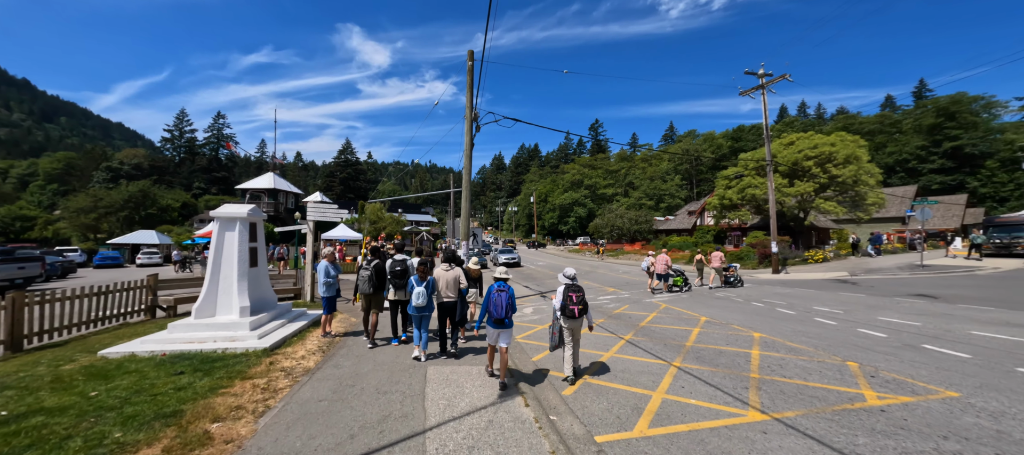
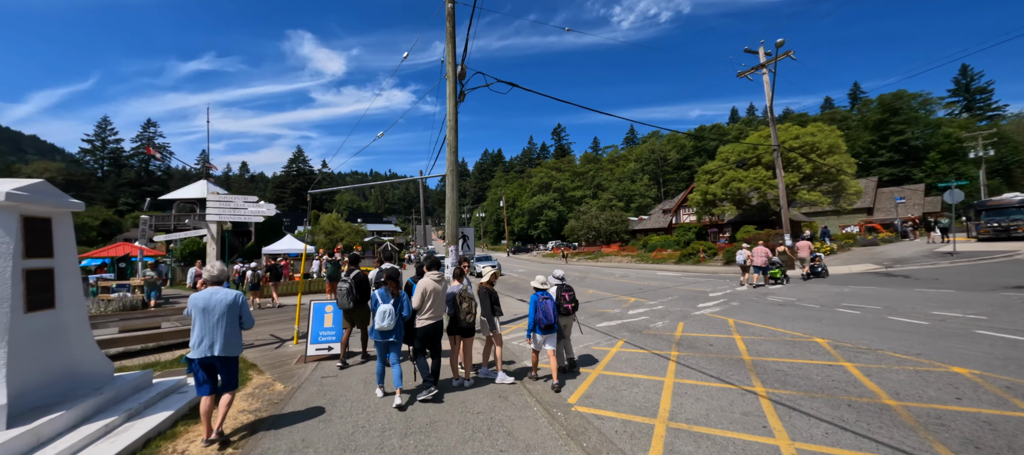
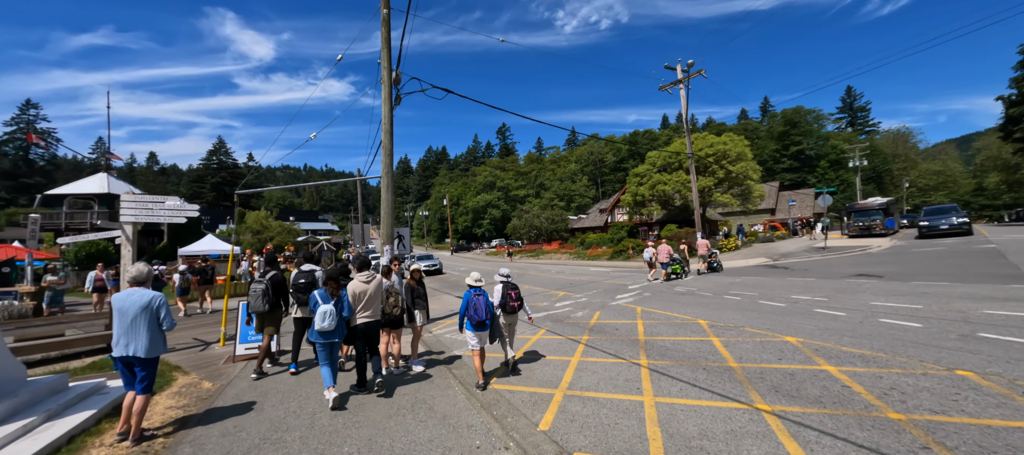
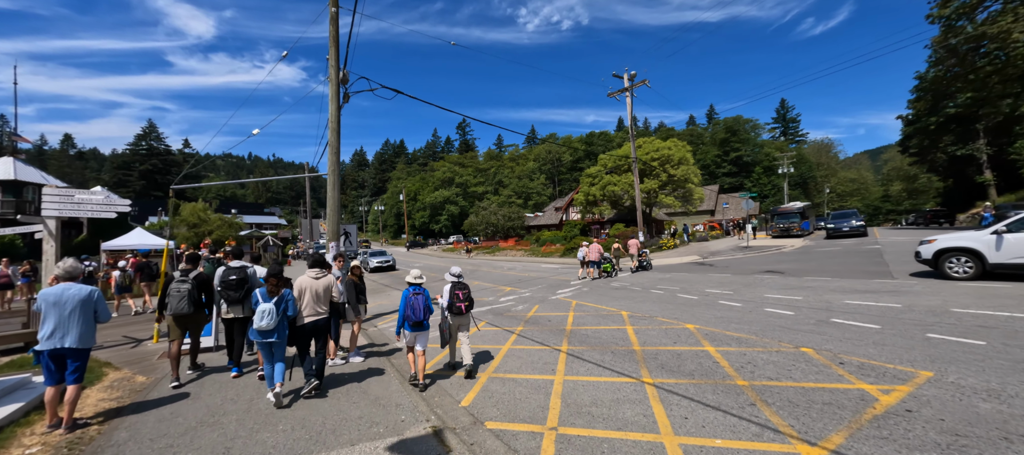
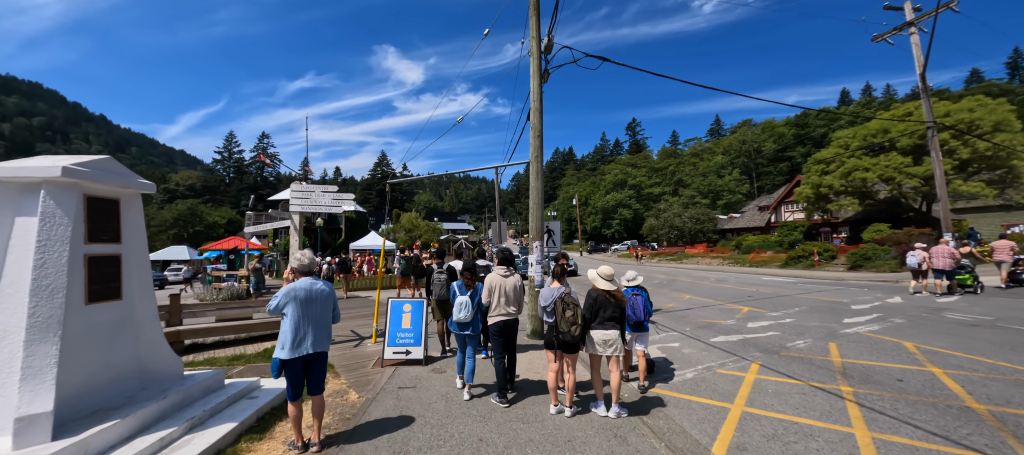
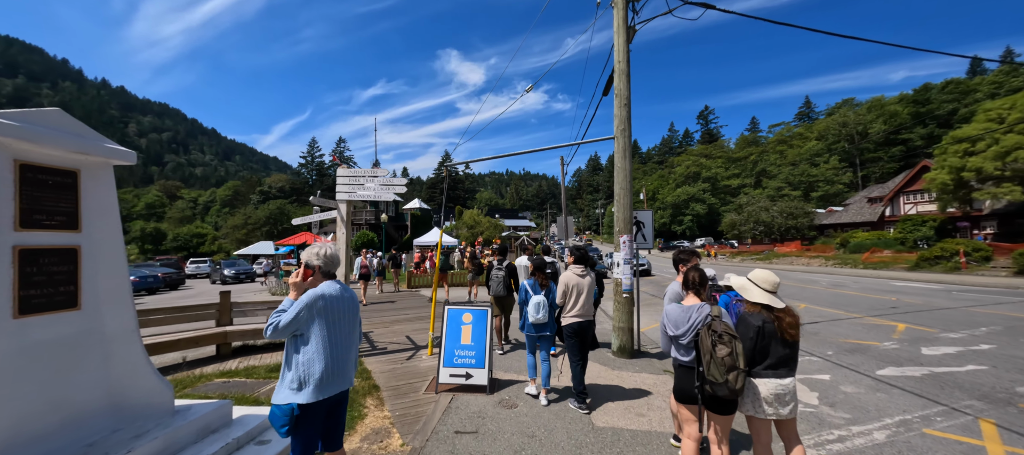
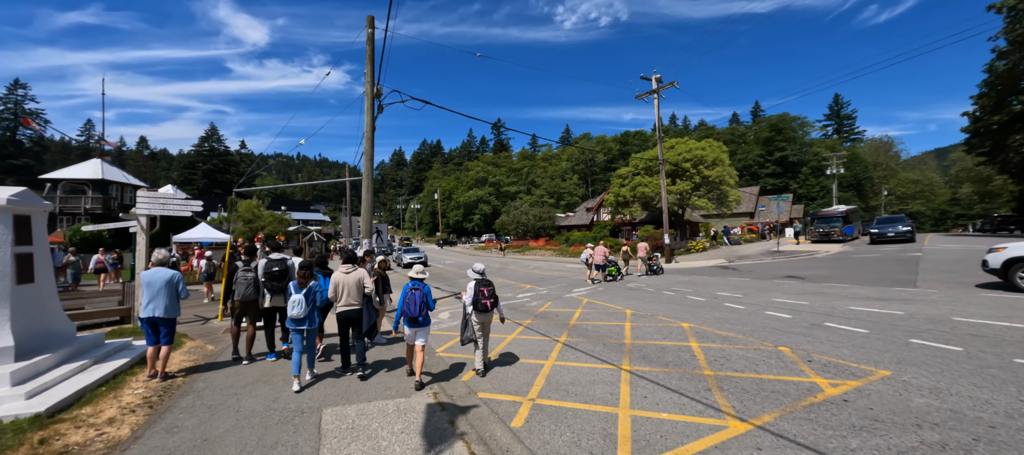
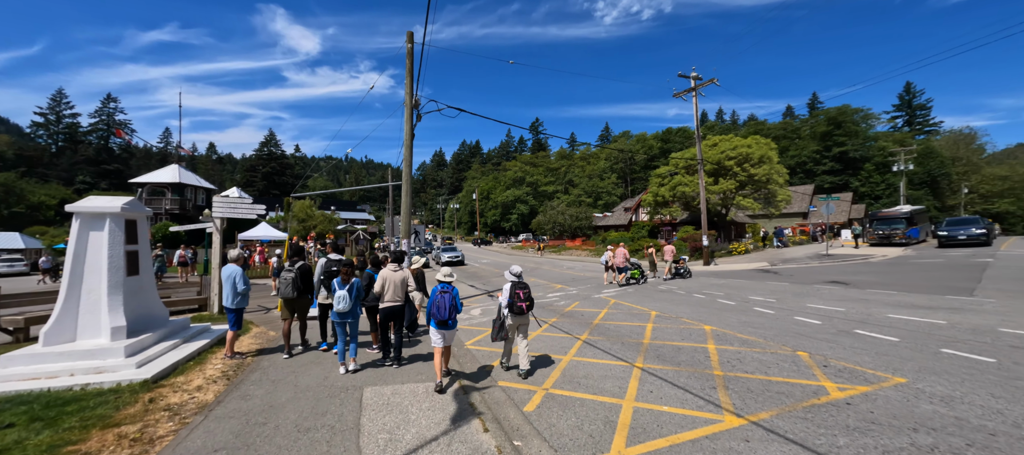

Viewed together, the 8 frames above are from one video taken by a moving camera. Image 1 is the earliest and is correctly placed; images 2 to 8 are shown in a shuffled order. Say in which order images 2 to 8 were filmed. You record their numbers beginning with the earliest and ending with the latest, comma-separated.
8, 7, 4, 3, 2, 5, 6
